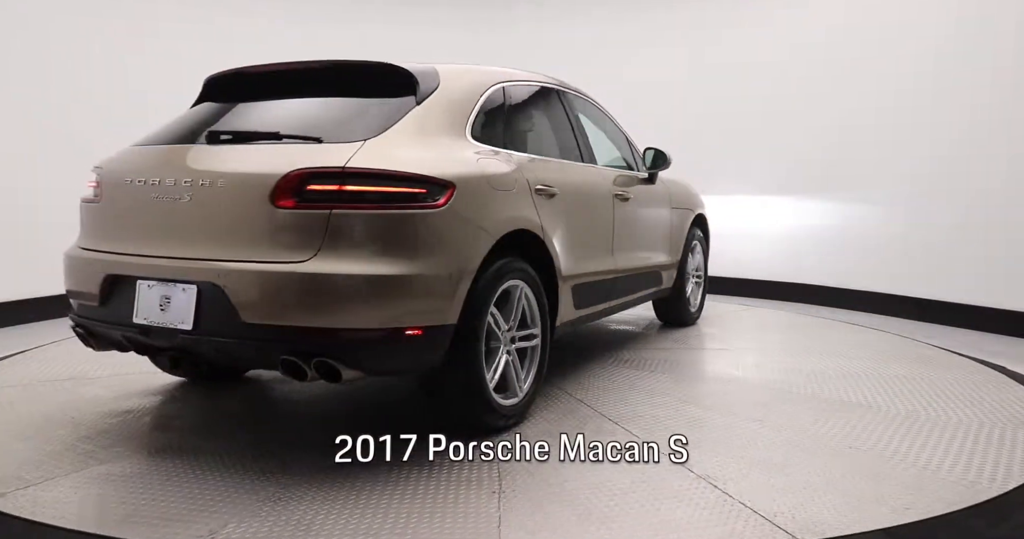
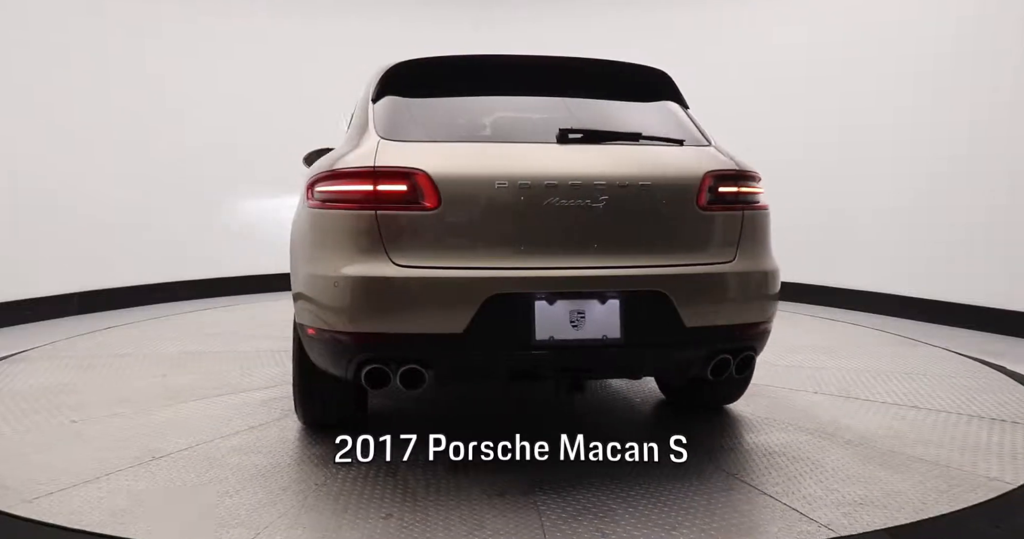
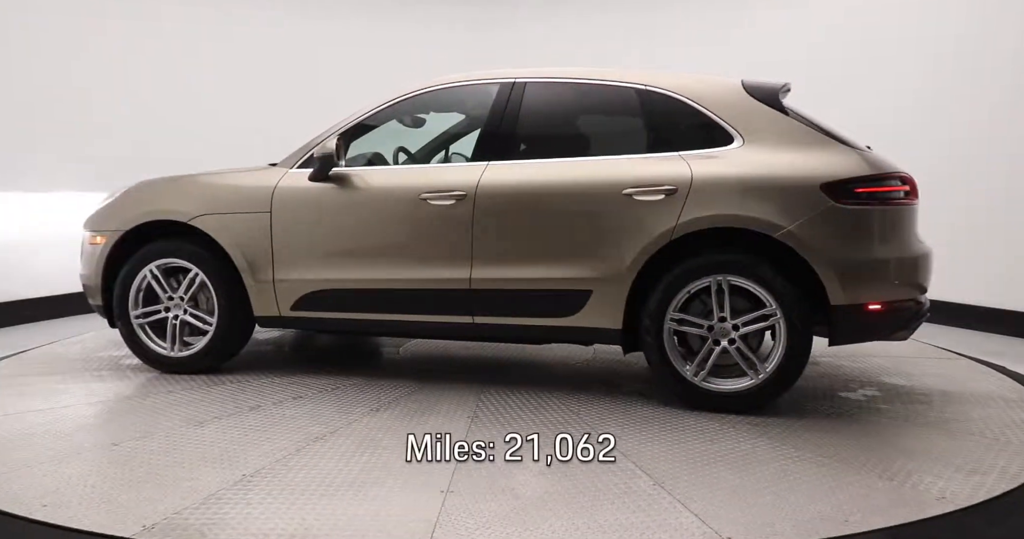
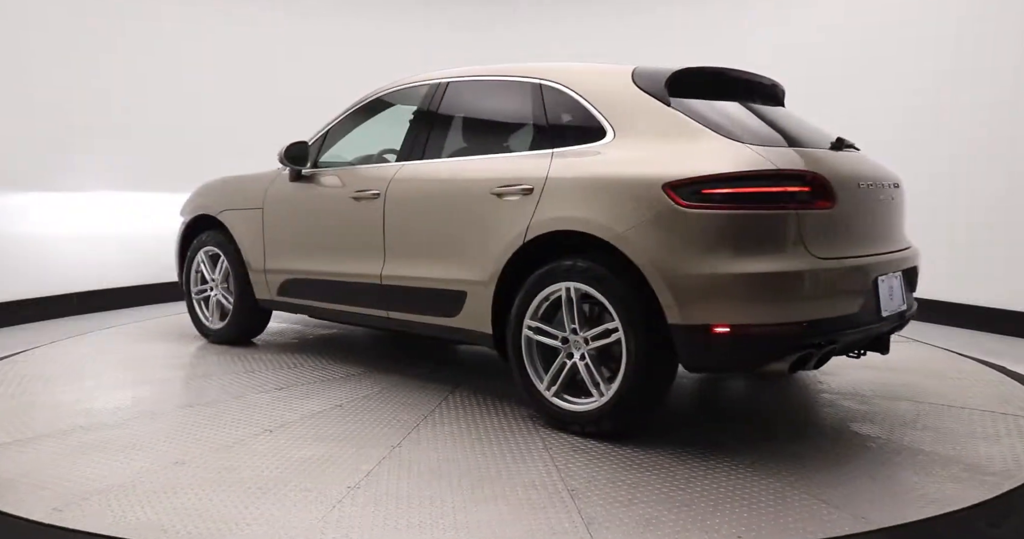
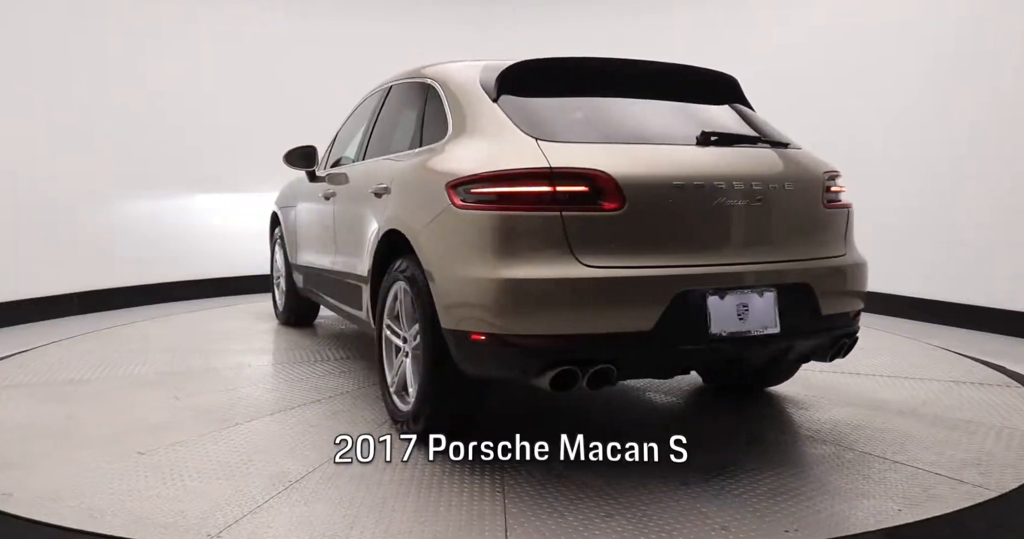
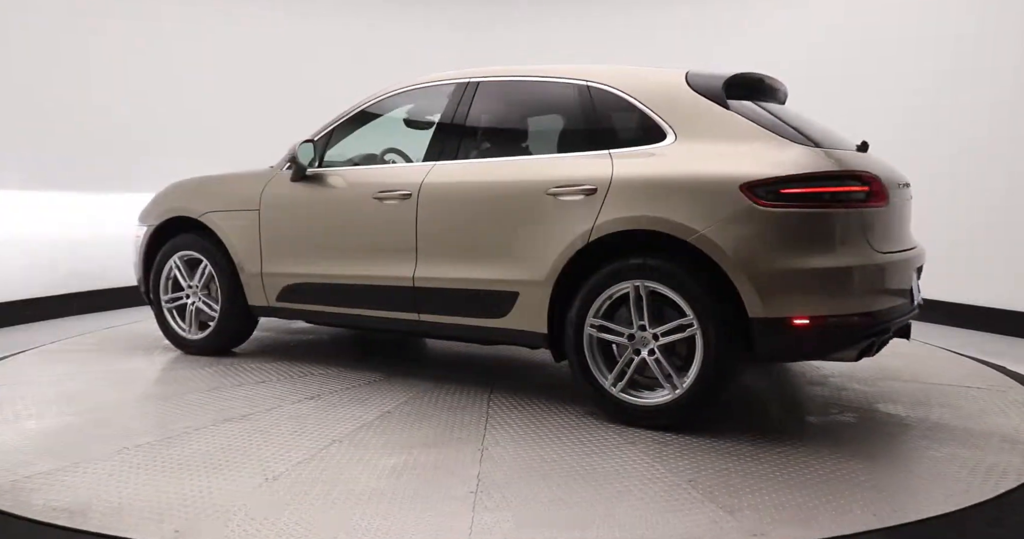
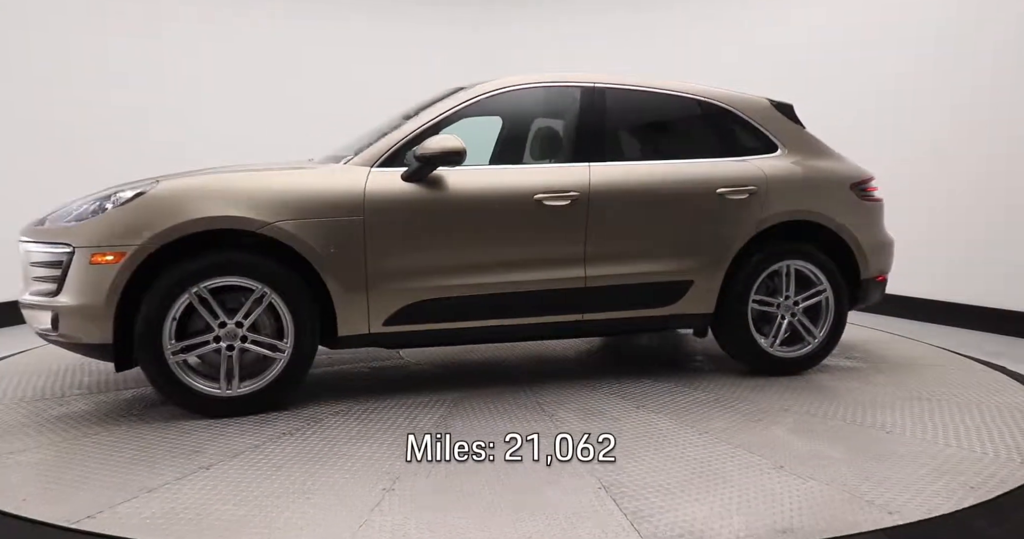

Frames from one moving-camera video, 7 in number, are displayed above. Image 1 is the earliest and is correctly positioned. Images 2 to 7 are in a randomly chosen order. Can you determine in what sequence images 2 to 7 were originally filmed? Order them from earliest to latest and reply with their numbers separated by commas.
2, 5, 4, 6, 3, 7
